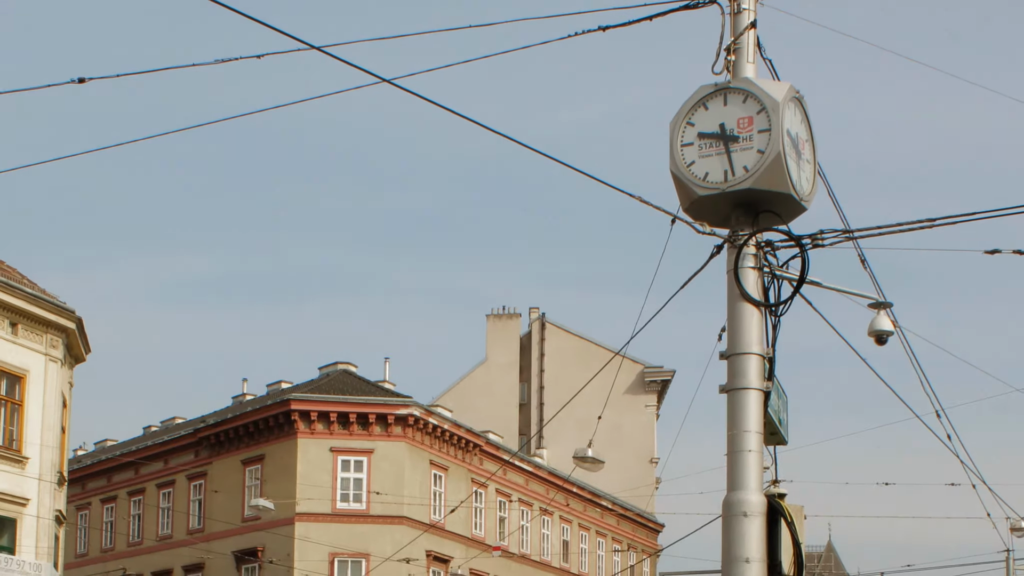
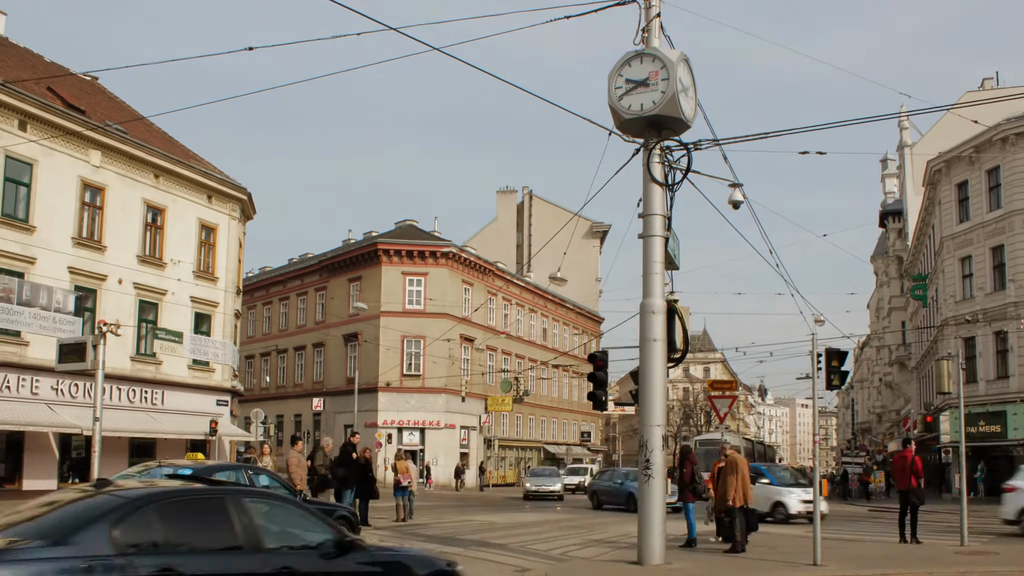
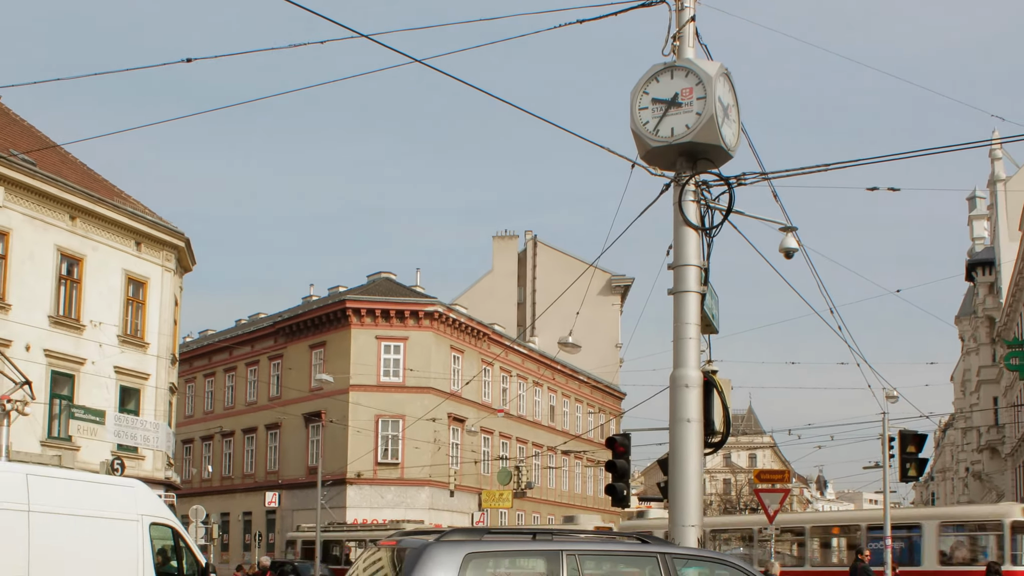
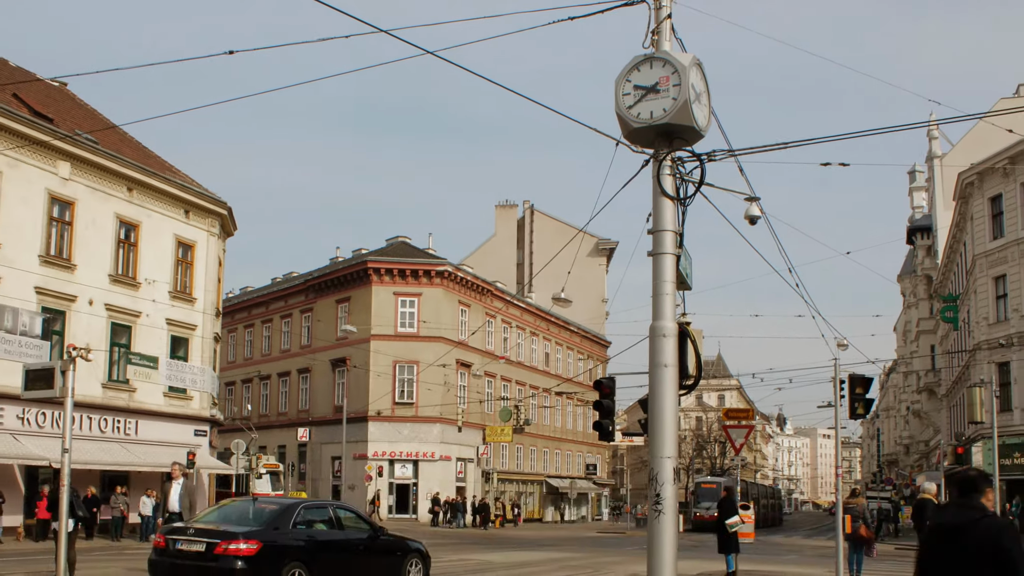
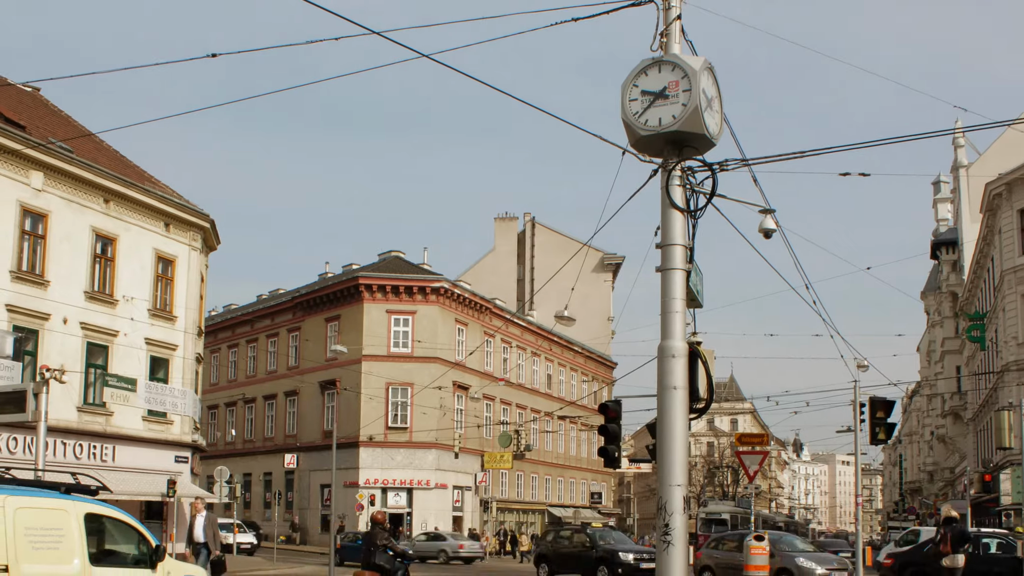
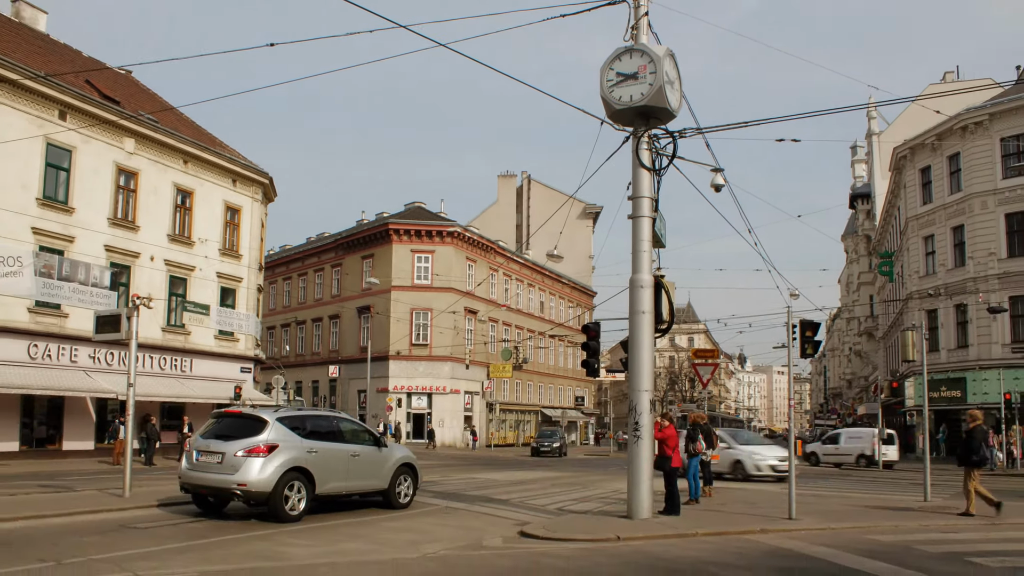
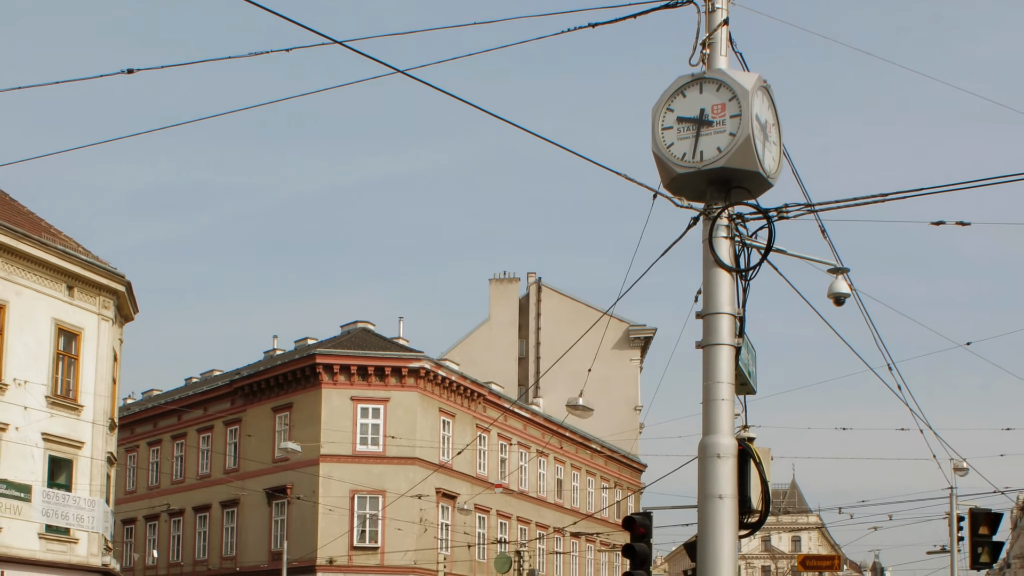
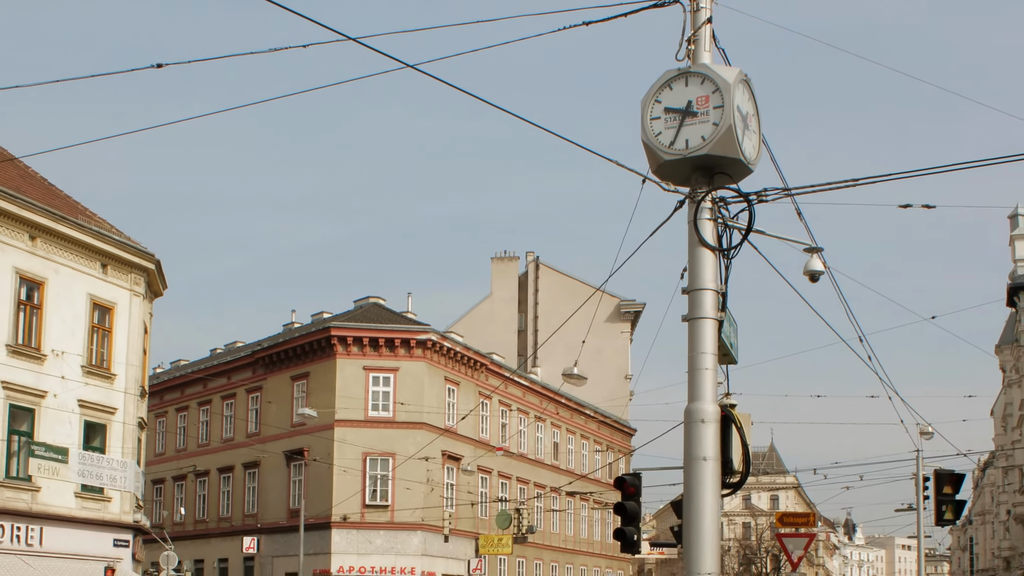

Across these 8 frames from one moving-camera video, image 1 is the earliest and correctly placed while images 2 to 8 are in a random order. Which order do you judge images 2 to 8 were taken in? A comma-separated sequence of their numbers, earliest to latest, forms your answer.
7, 8, 3, 5, 4, 2, 6
